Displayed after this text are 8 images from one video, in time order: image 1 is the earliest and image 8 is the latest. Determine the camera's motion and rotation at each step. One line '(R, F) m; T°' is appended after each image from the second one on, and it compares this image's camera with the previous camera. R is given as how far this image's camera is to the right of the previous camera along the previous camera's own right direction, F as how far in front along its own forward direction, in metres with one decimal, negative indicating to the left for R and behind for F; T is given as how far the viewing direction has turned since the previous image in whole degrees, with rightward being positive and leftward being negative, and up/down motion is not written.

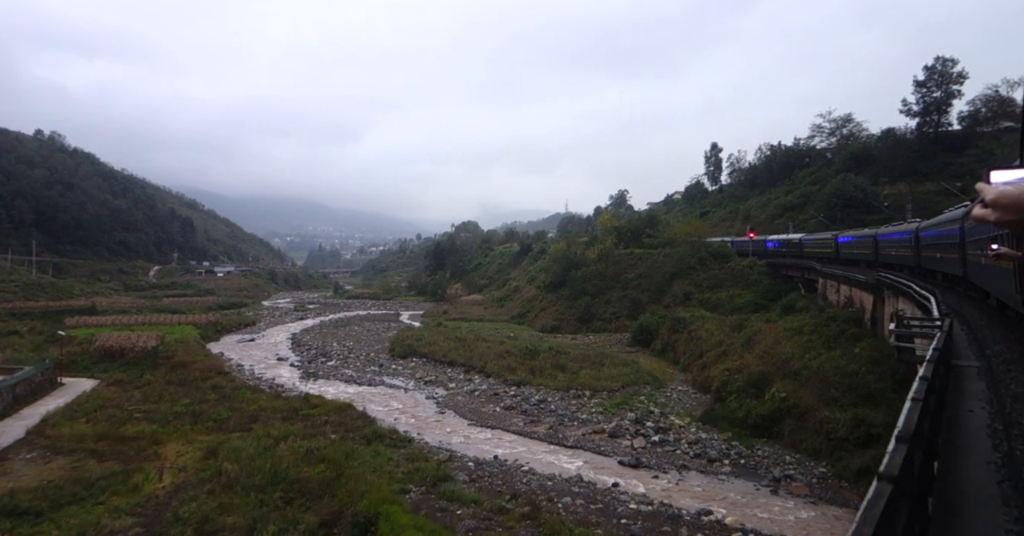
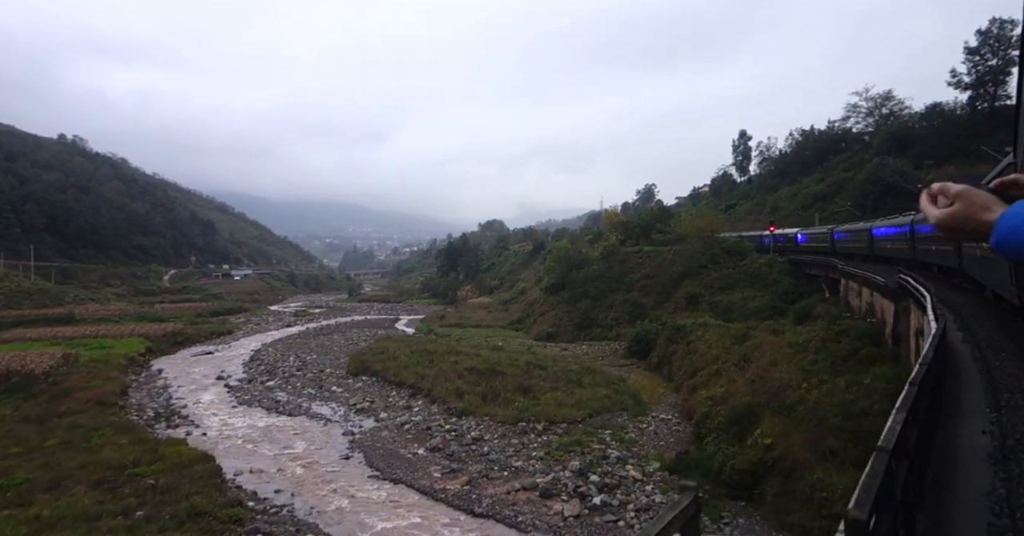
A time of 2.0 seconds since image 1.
(+2.7, +3.2) m; -3°
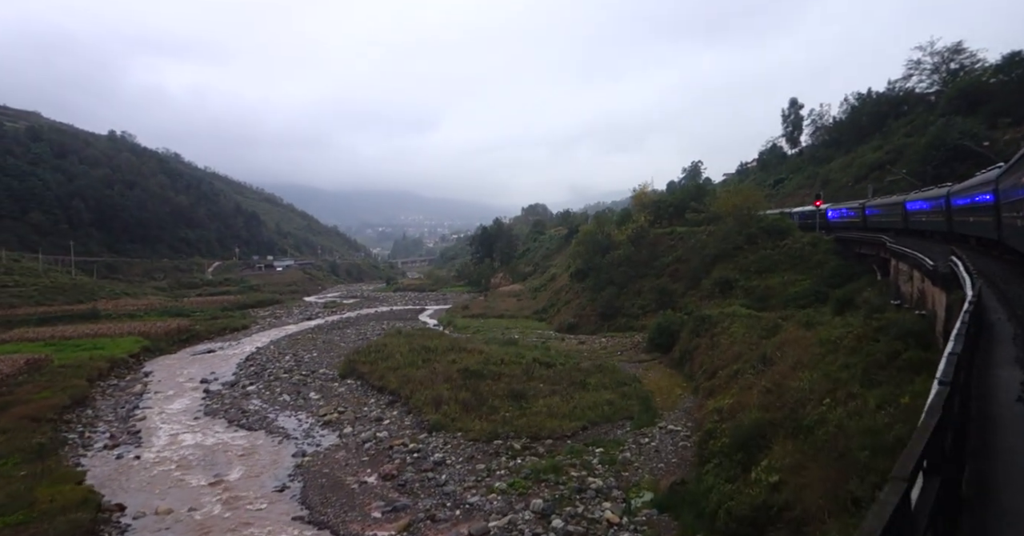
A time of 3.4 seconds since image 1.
(+1.9, +2.3) m; -5°
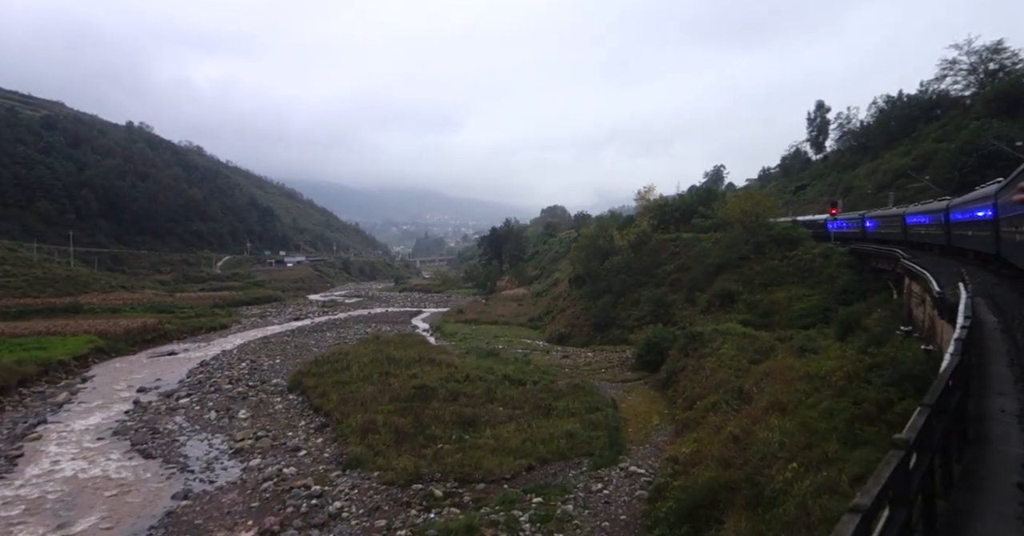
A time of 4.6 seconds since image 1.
(+2.0, +2.2) m; -2°
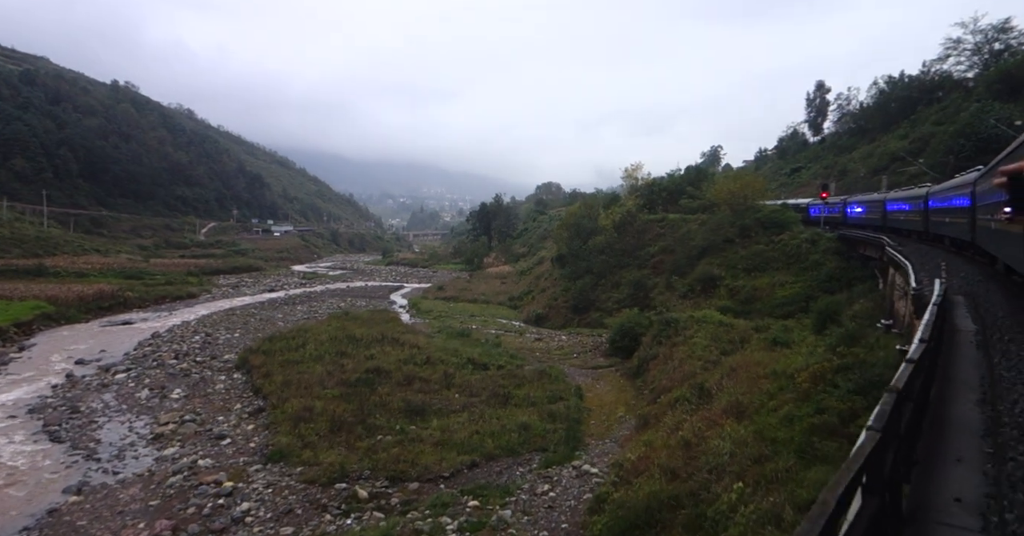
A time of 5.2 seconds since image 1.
(+1.0, +1.2) m; +1°
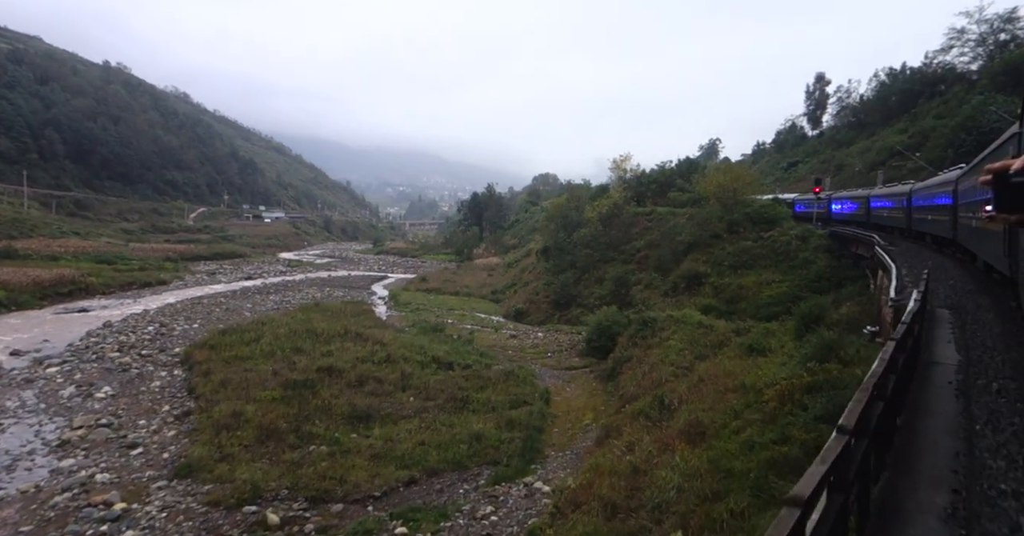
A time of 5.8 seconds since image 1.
(+1.0, +1.2) m; 0°
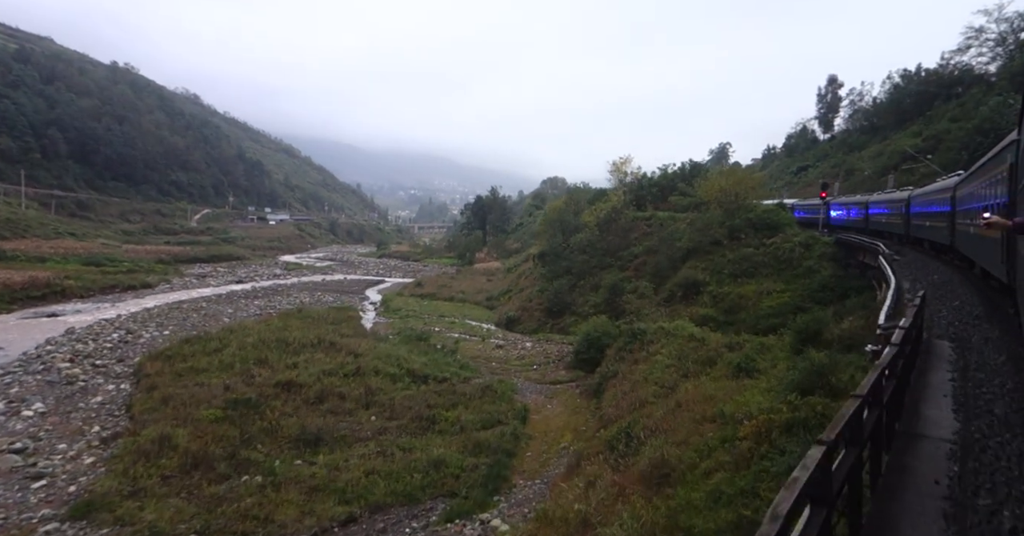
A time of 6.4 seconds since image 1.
(+1.0, +1.3) m; -1°
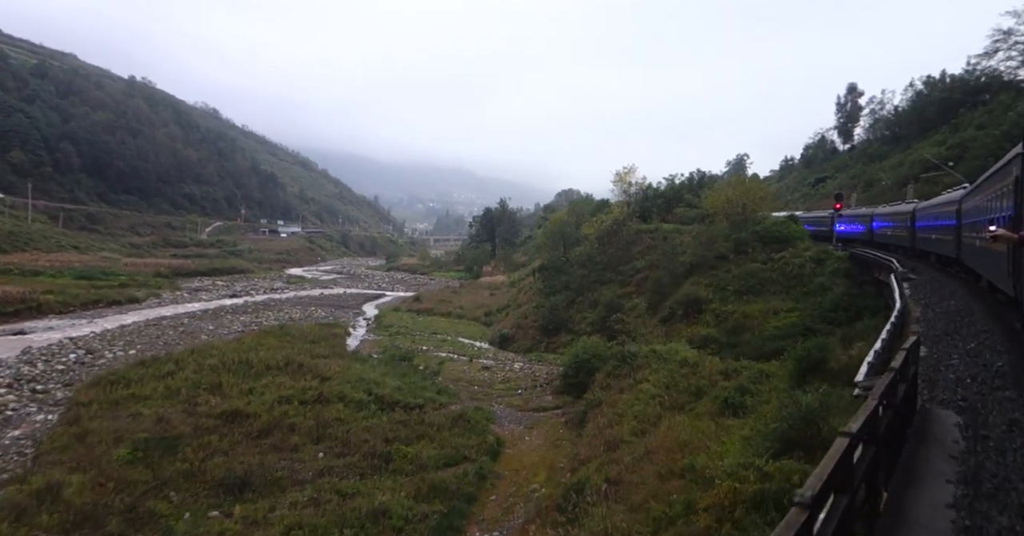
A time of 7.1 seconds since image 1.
(+1.2, +1.6) m; -2°
